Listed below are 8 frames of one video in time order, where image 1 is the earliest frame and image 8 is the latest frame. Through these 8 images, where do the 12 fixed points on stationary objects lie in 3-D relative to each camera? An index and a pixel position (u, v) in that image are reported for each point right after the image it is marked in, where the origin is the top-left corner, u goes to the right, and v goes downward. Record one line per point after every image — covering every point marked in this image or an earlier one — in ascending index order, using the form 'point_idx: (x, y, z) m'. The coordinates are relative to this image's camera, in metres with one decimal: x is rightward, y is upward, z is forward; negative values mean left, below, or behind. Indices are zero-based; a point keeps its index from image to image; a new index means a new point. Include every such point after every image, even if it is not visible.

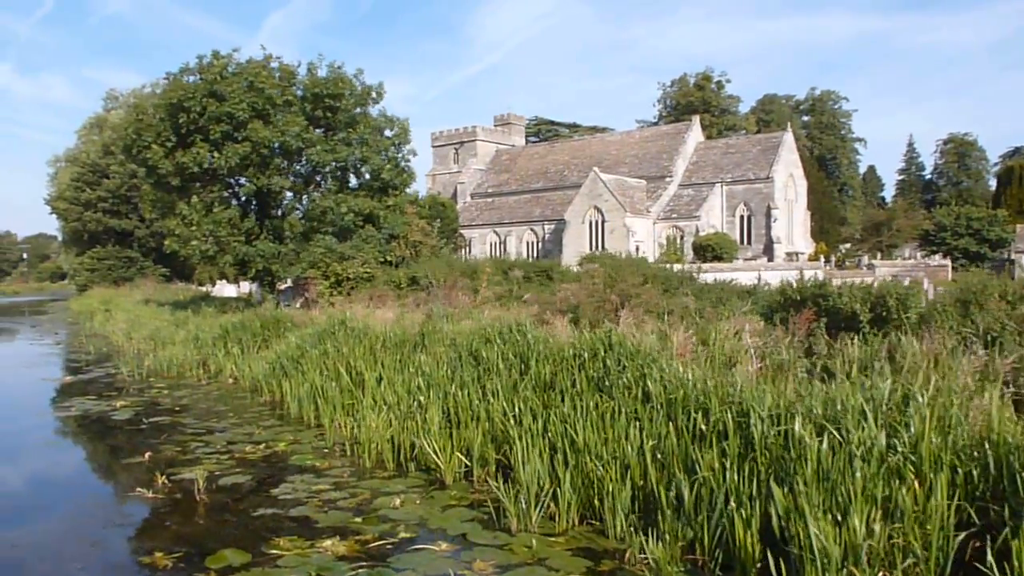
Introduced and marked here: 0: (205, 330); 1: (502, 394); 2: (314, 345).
0: (-7.0, -1.0, +19.6) m
1: (-0.1, -1.1, +8.6) m
2: (-3.0, -0.9, +13.0) m
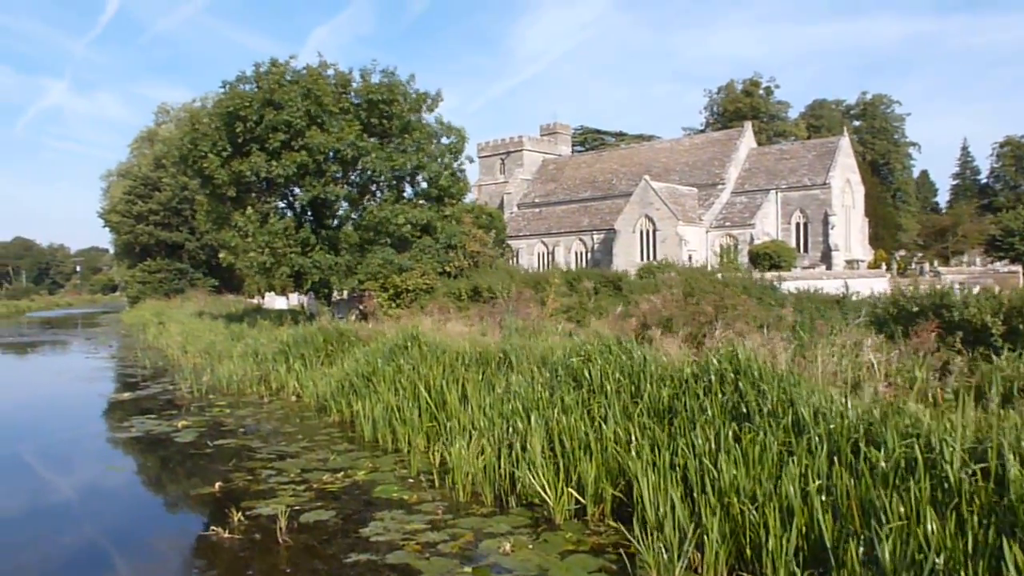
0: (-5.5, -1.2, +18.9) m
1: (+0.9, -1.2, +7.6) m
2: (-1.8, -1.1, +12.2) m
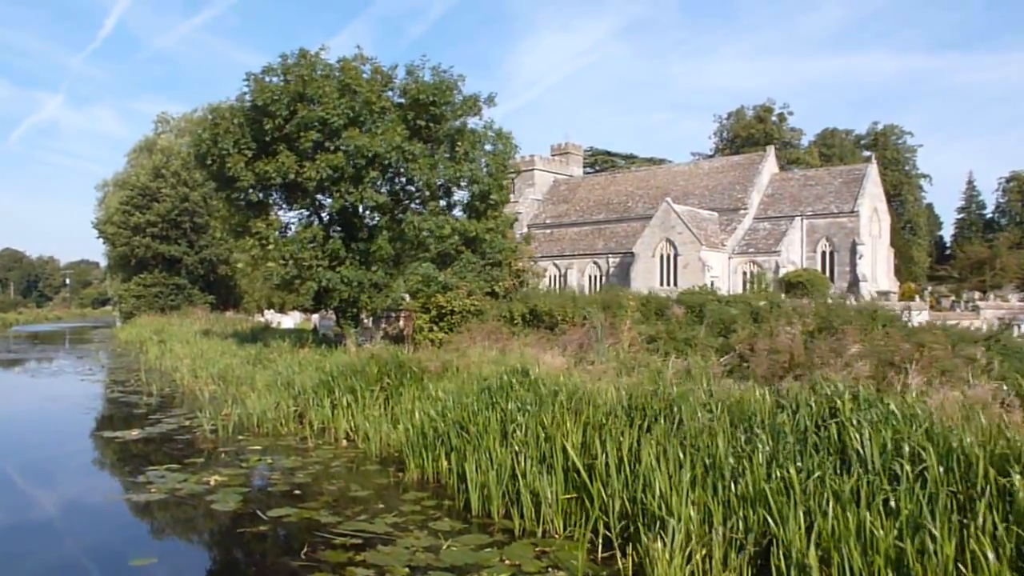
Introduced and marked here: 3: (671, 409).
0: (-4.1, -1.6, +16.1) m
1: (+2.4, -1.3, +4.8) m
2: (-0.3, -1.3, +9.4) m
3: (+1.5, -1.1, +7.9) m
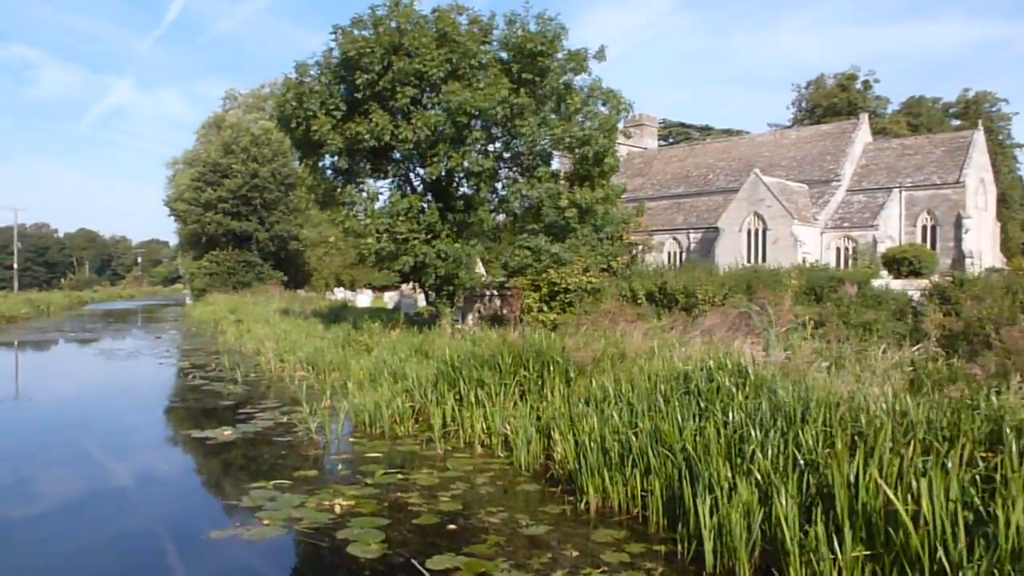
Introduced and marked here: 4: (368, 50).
0: (-1.8, -1.2, +14.0) m
1: (+3.9, -1.2, +2.3) m
2: (+1.5, -1.1, +7.1) m
3: (+3.1, -0.9, +5.5) m
4: (-3.2, +5.2, +18.8) m
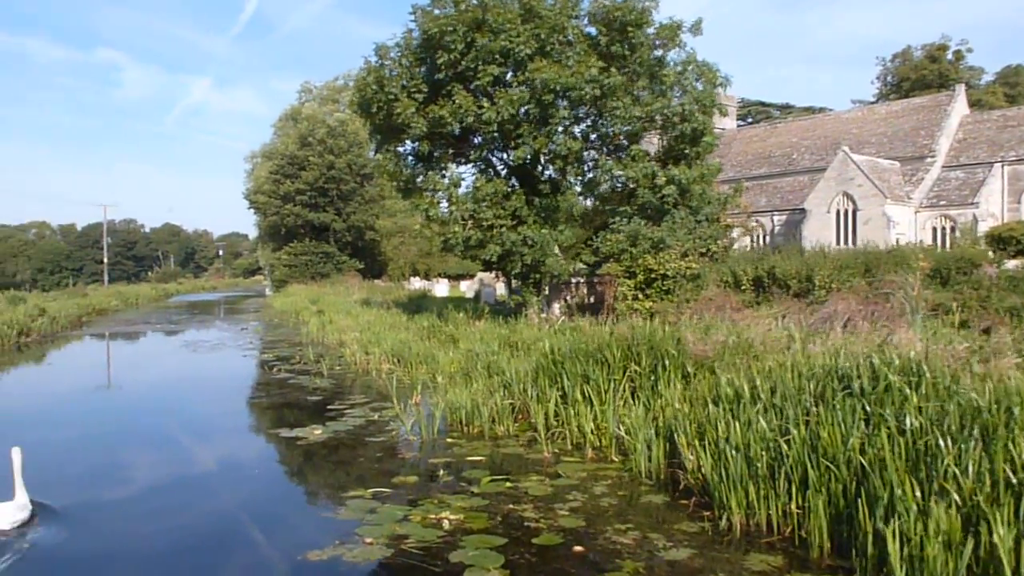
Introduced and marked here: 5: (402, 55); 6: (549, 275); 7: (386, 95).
0: (-0.3, -1.0, +13.2) m
1: (+4.5, -1.1, +1.1) m
2: (+2.4, -0.9, +6.0) m
3: (+3.9, -0.8, +4.3) m
4: (-1.3, +5.4, +18.0) m
5: (-2.5, +5.2, +19.1) m
6: (+0.8, +0.3, +18.7) m
7: (-2.8, +4.3, +19.1) m
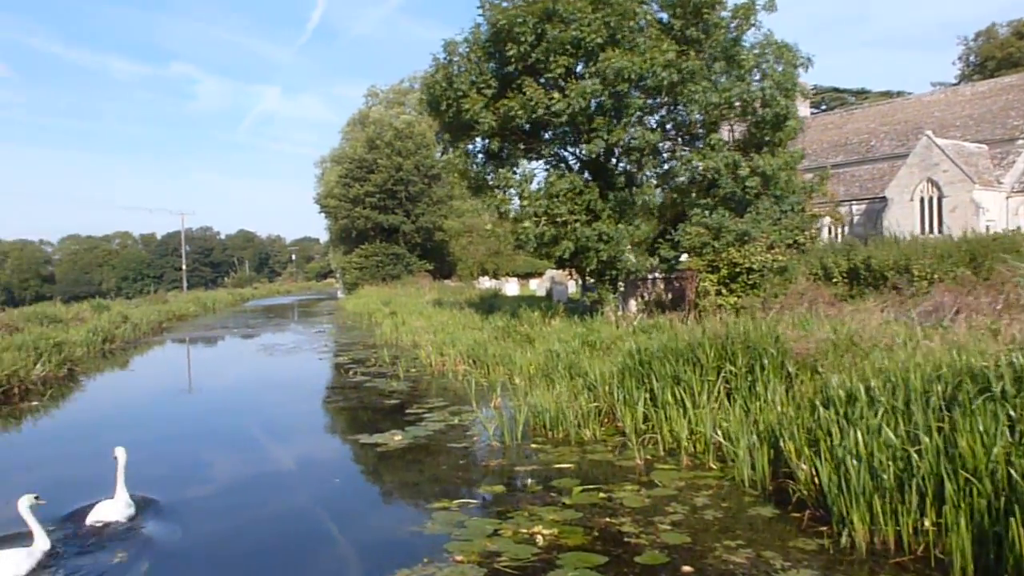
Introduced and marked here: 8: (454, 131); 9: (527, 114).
0: (+0.9, -0.9, +12.7) m
1: (+4.7, -1.0, +0.3) m
2: (+3.0, -0.9, +5.4) m
3: (+4.4, -0.7, +3.5) m
4: (+0.1, +5.5, +17.6) m
5: (-0.9, +5.2, +18.8) m
6: (+2.4, +0.4, +18.1) m
7: (-1.2, +4.3, +18.8) m
8: (-1.4, +3.6, +19.9) m
9: (+0.3, +3.5, +17.6) m
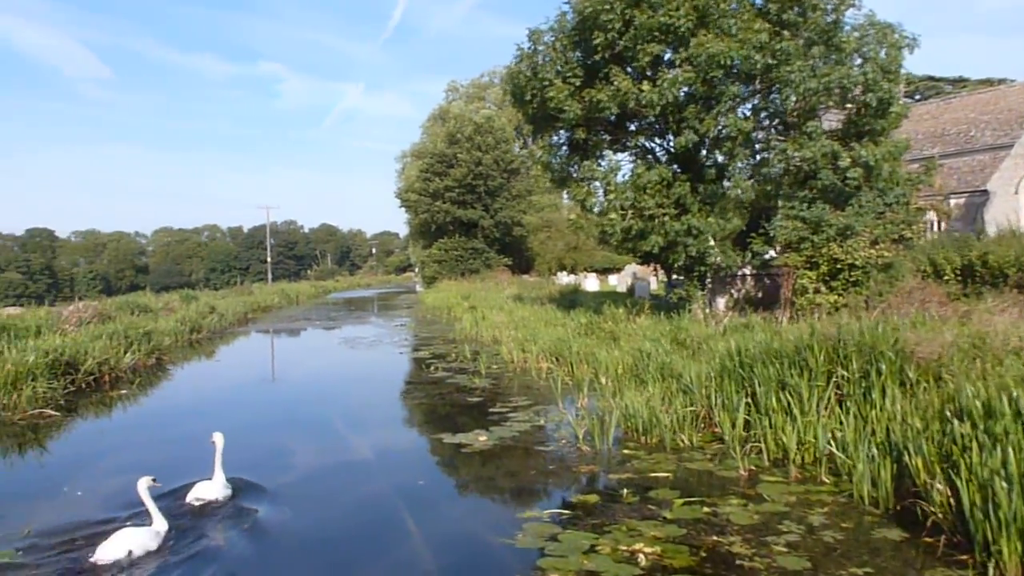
0: (+2.1, -0.9, +12.1) m
1: (+4.8, -1.1, -0.6) m
2: (+3.6, -0.9, +4.6) m
3: (+4.8, -0.7, +2.6) m
4: (+1.9, +5.5, +17.0) m
5: (+0.9, +5.3, +18.3) m
6: (+4.1, +0.4, +17.3) m
7: (+0.6, +4.4, +18.3) m
8: (+0.6, +3.8, +19.4) m
9: (+2.0, +3.6, +17.0) m
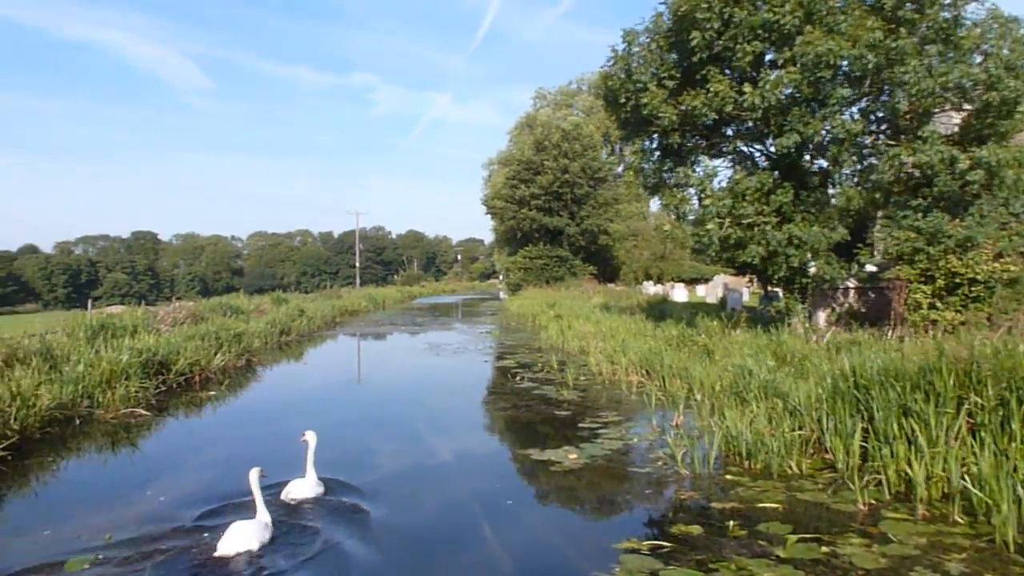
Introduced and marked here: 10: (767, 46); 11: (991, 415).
0: (+3.4, -1.1, +11.3) m
1: (+4.8, -1.2, -1.6) m
2: (+4.1, -1.0, +3.7) m
3: (+5.1, -0.8, +1.6) m
4: (+3.7, +5.3, +16.3) m
5: (+2.9, +5.1, +17.7) m
6: (+5.9, +0.2, +16.4) m
7: (+2.5, +4.2, +17.7) m
8: (+2.6, +3.6, +18.8) m
9: (+3.8, +3.4, +16.2) m
10: (+4.7, +4.4, +15.8) m
11: (+4.1, -1.1, +7.4) m
